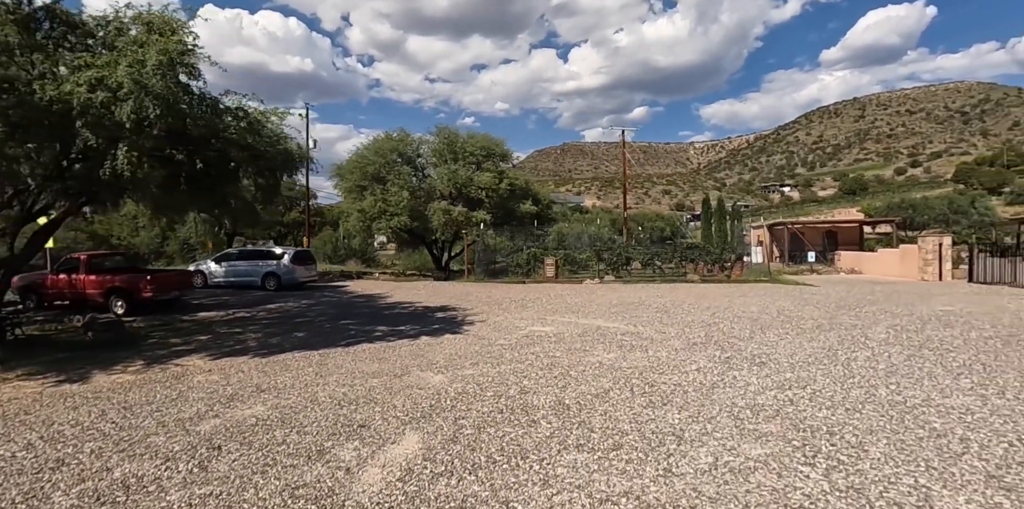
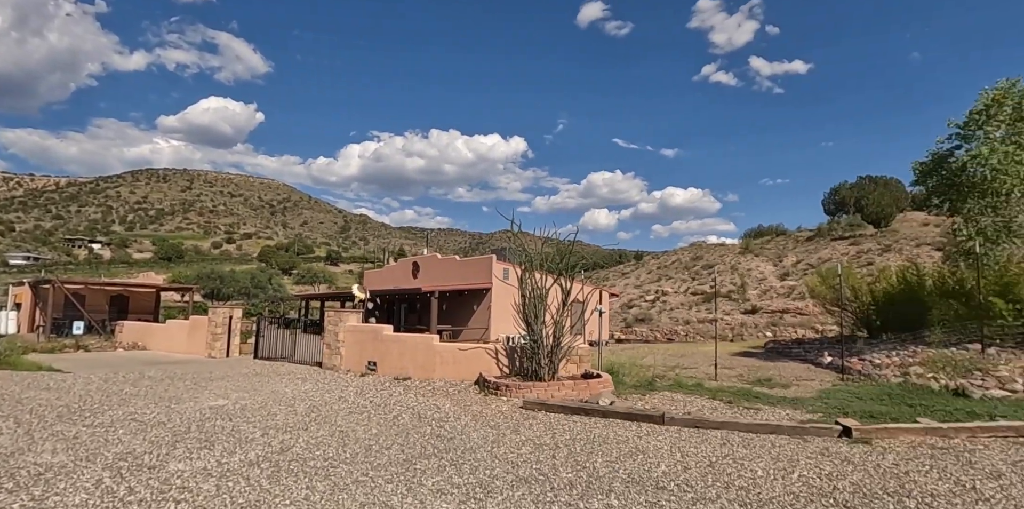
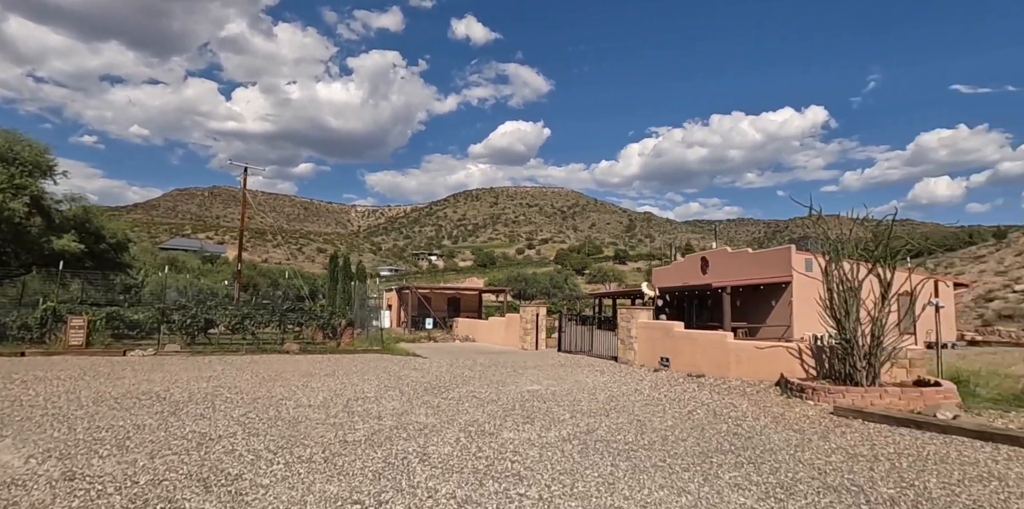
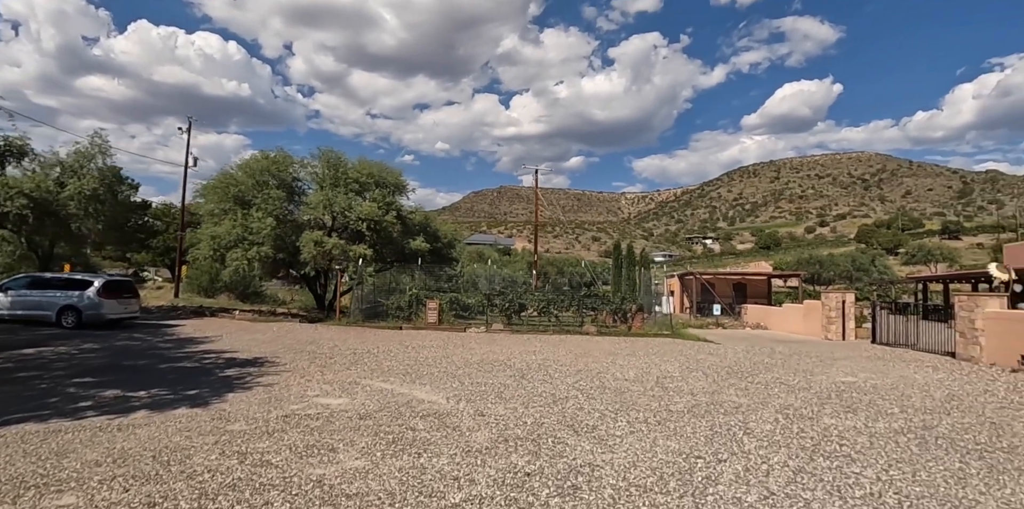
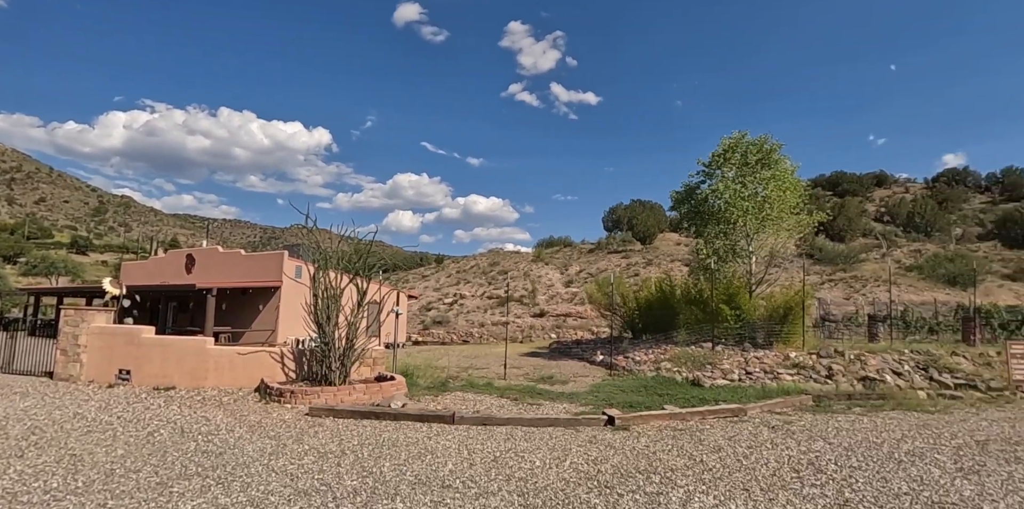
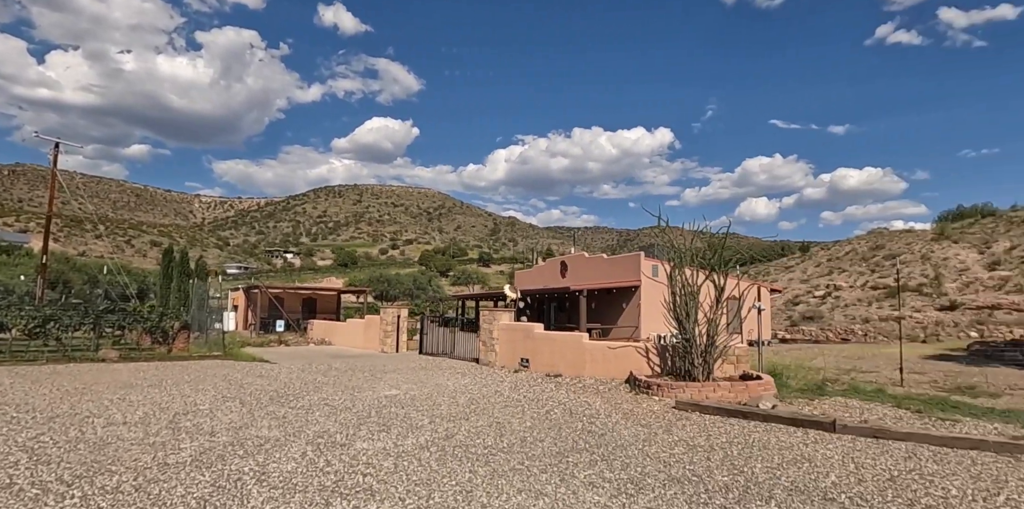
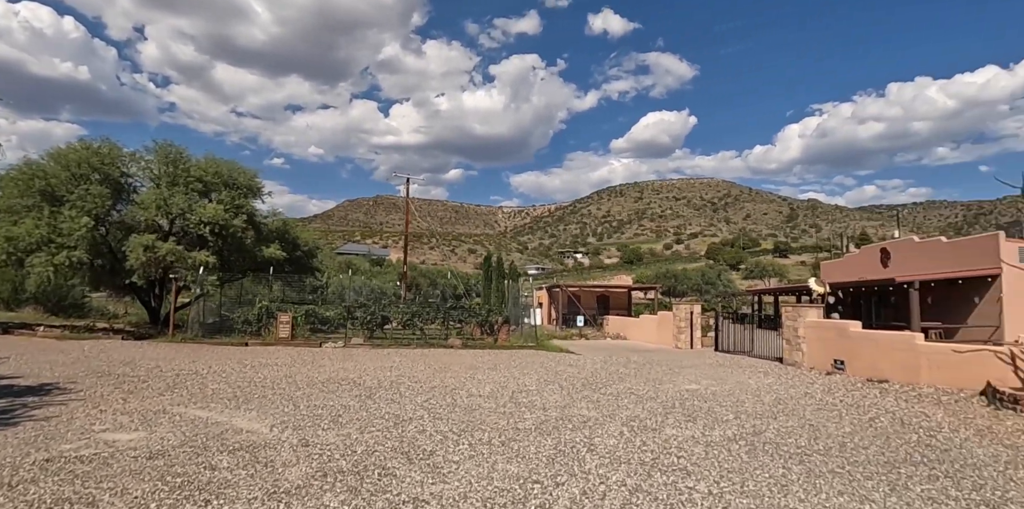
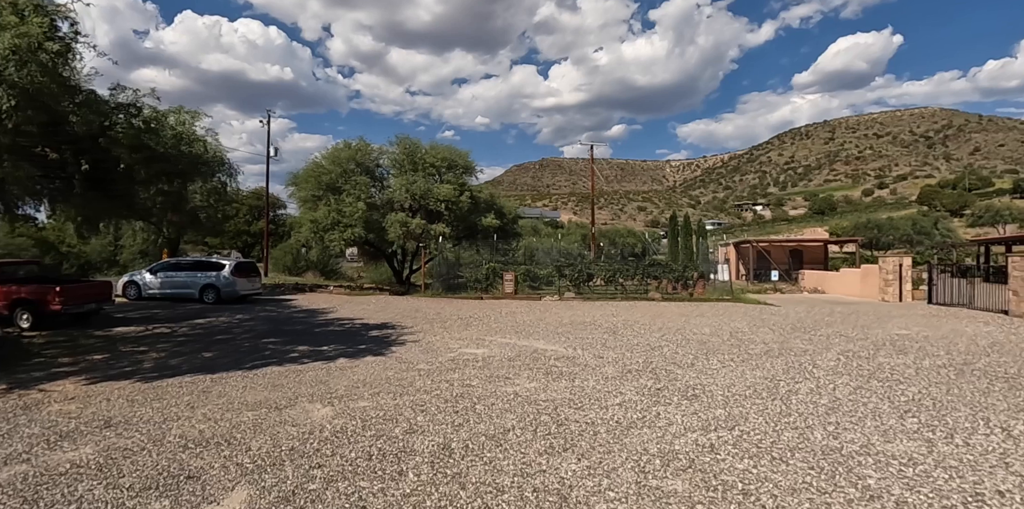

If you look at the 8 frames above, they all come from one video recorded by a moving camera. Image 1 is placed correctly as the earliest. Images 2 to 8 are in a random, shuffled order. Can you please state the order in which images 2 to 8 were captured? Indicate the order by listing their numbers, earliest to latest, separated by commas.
8, 4, 7, 3, 6, 2, 5
